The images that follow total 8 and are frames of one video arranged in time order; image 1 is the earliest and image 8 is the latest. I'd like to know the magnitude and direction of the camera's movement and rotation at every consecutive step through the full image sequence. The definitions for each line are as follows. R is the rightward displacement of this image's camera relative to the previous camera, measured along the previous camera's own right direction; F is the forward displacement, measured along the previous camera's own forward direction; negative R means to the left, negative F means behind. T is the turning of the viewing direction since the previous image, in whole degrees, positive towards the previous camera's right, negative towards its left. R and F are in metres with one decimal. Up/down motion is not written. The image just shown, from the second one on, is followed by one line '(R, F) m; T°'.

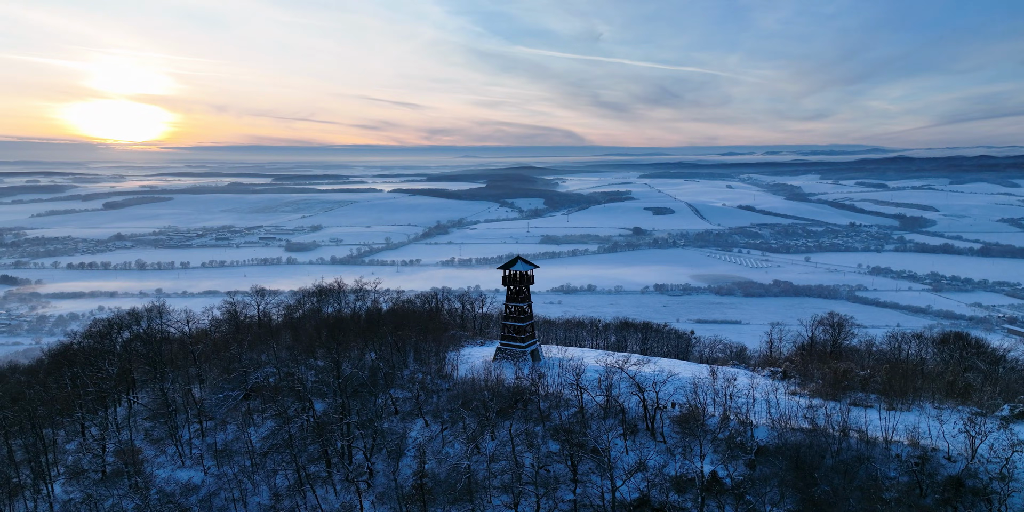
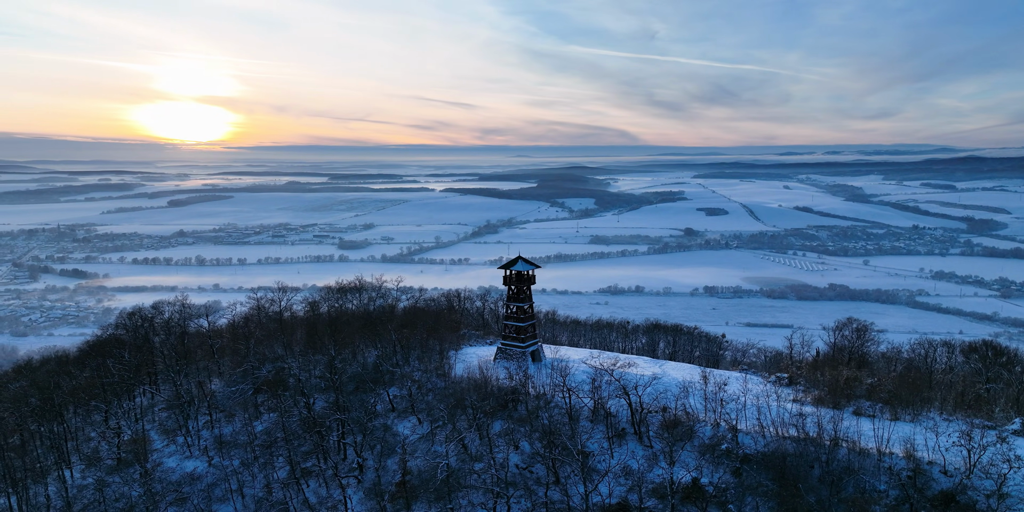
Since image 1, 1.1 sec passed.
(+2.0, +0.1) m; -4°
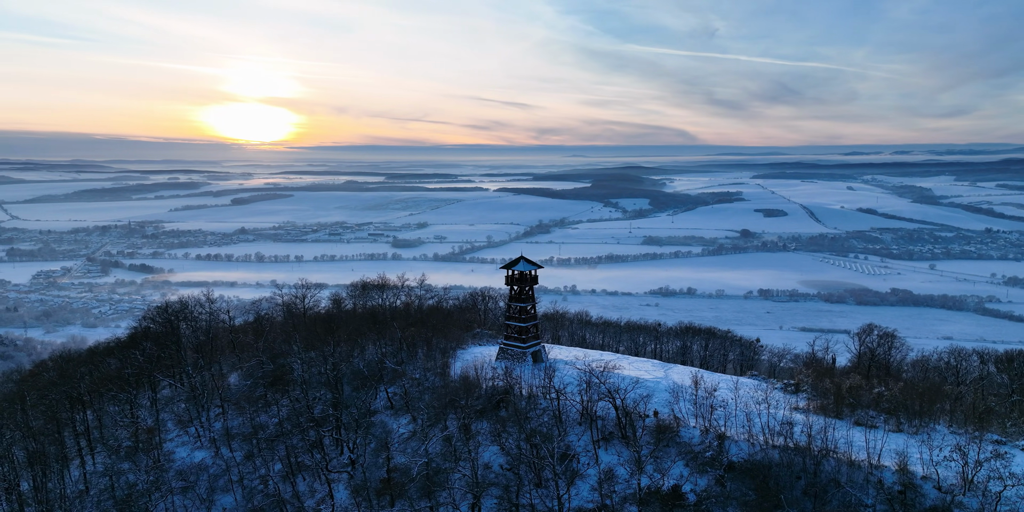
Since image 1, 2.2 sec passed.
(+2.0, +0.1) m; -4°
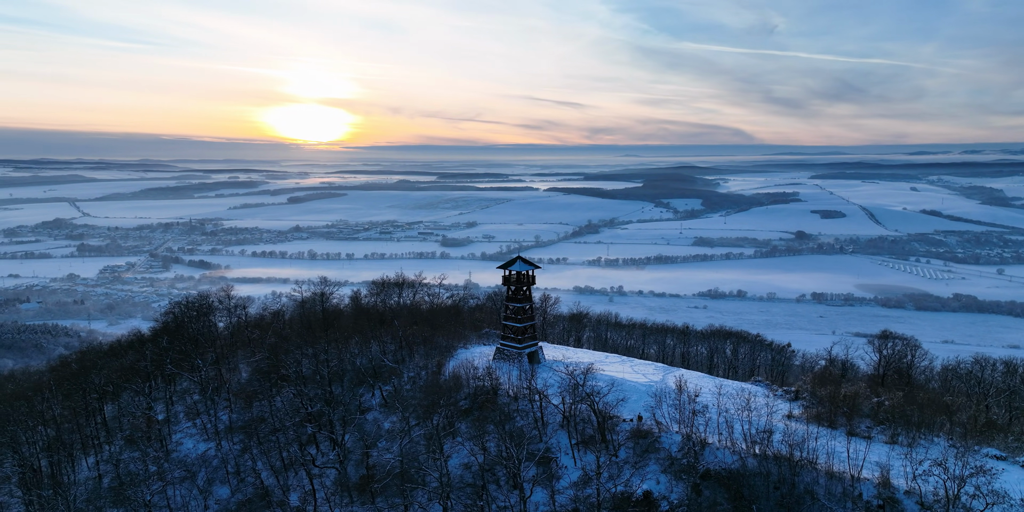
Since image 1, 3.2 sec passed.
(+2.1, +0.2) m; -4°
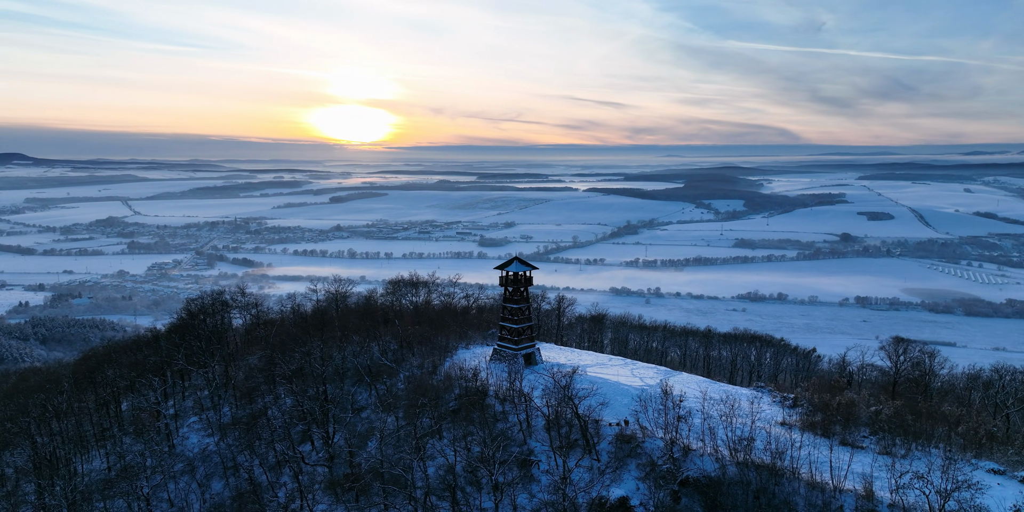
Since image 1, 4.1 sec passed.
(+1.6, +0.2) m; -3°
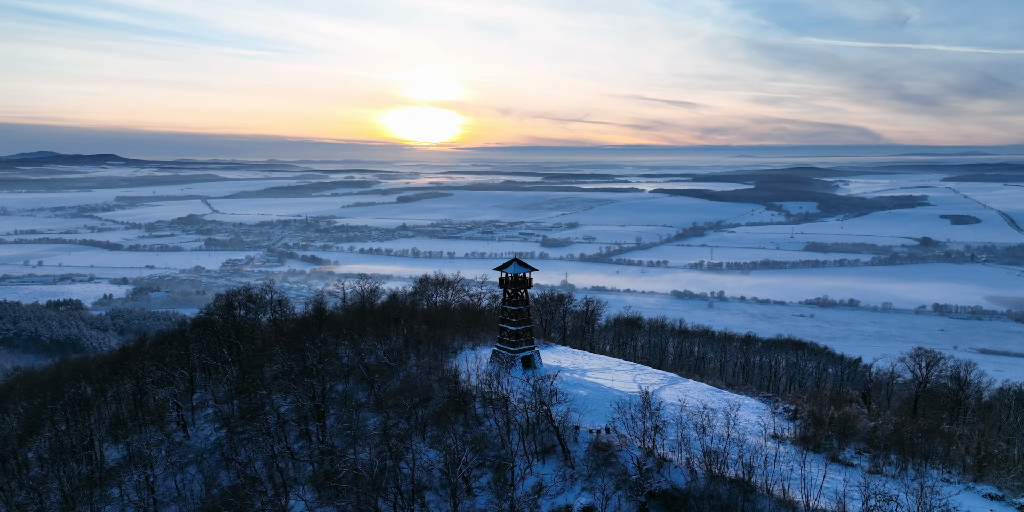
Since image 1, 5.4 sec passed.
(+2.5, +0.4) m; -5°
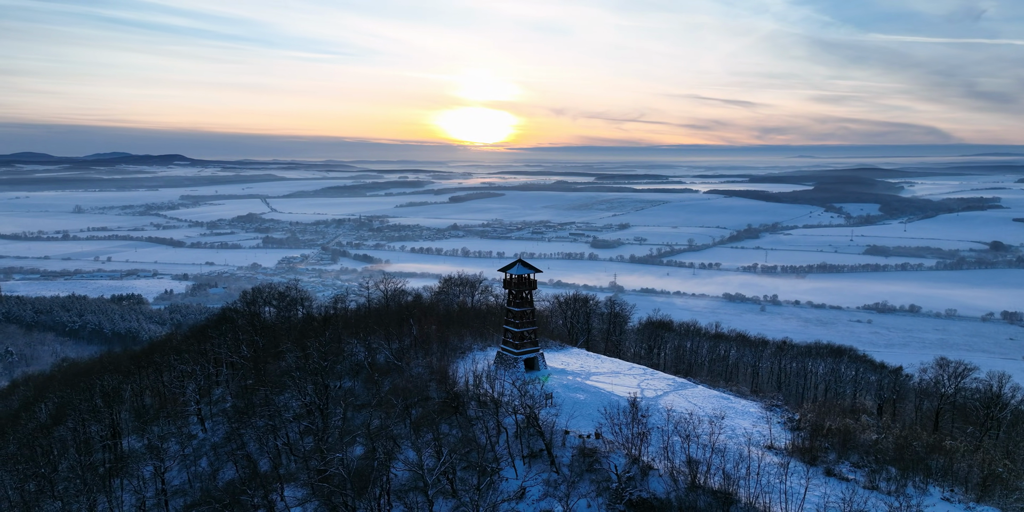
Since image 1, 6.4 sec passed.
(+1.8, +0.3) m; -4°
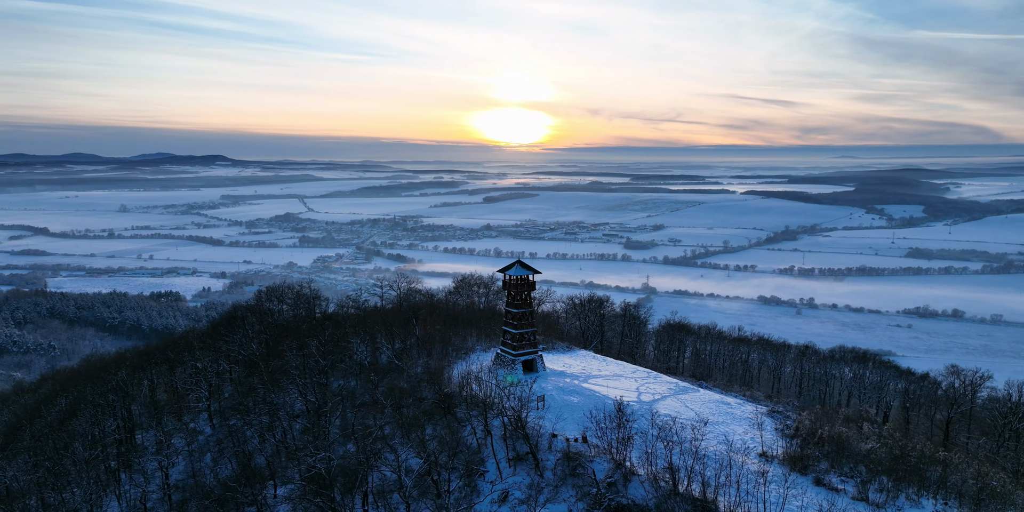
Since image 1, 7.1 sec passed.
(+1.3, +0.2) m; -3°
